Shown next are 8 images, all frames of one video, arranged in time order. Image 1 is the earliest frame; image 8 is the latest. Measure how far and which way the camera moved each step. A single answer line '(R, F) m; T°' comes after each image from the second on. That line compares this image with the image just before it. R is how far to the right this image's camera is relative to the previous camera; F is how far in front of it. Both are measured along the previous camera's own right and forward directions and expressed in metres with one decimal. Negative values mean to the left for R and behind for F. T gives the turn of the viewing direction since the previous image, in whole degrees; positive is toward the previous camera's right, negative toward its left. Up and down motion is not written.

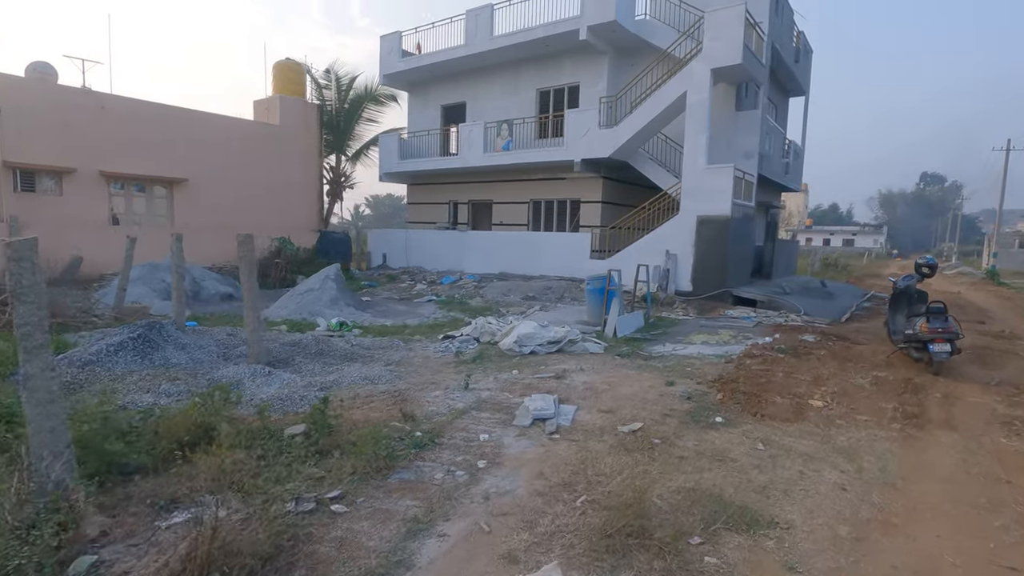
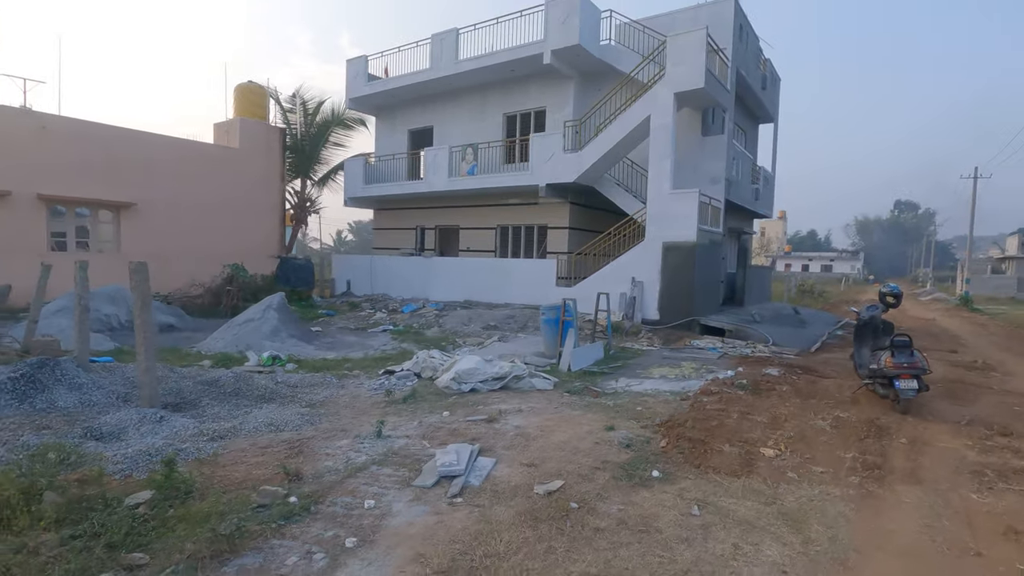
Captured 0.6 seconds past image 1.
(+0.7, +0.6) m; +1°
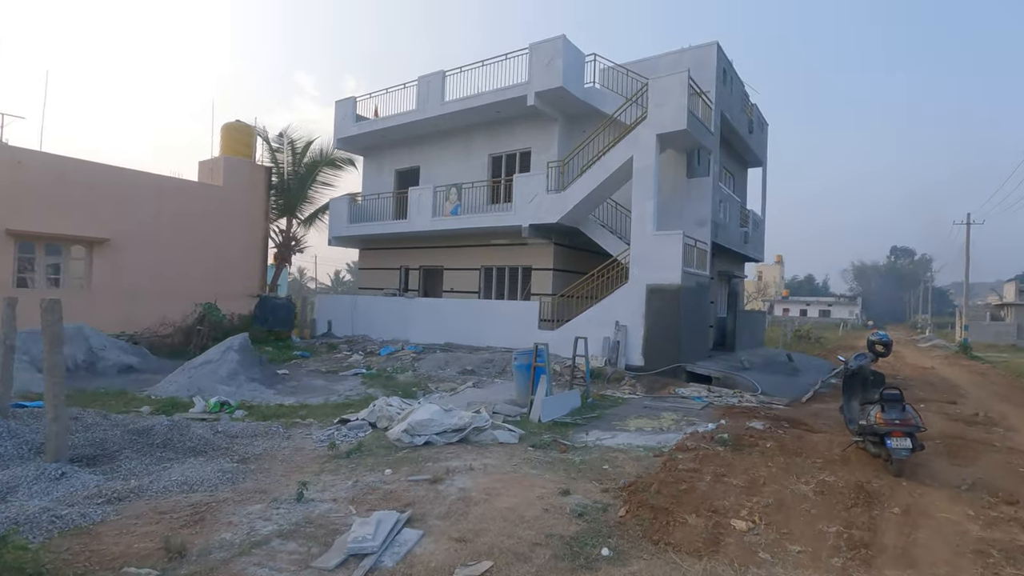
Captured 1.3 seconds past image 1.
(+0.5, +0.5) m; 0°
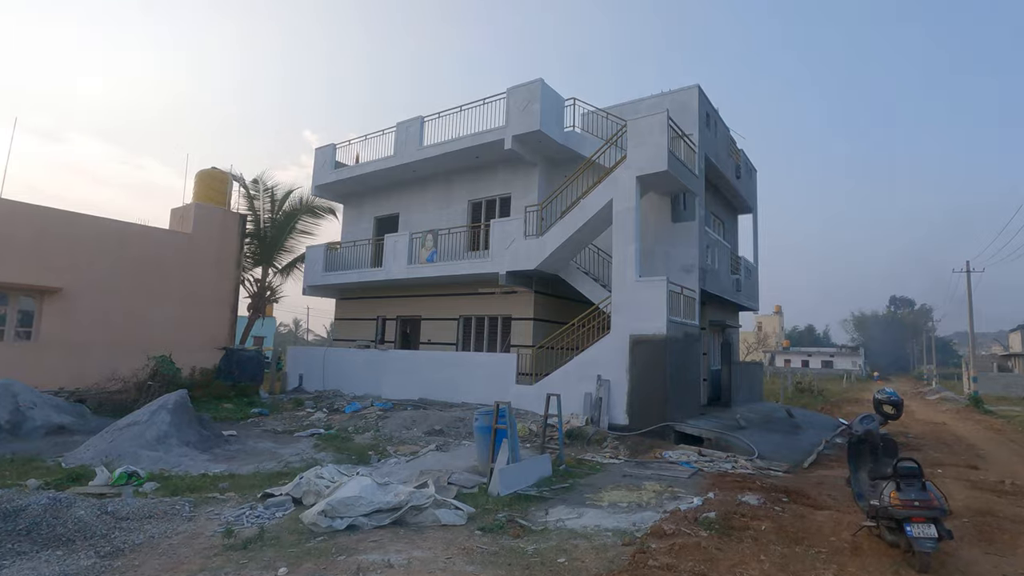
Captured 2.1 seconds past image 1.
(+0.7, +1.0) m; 0°
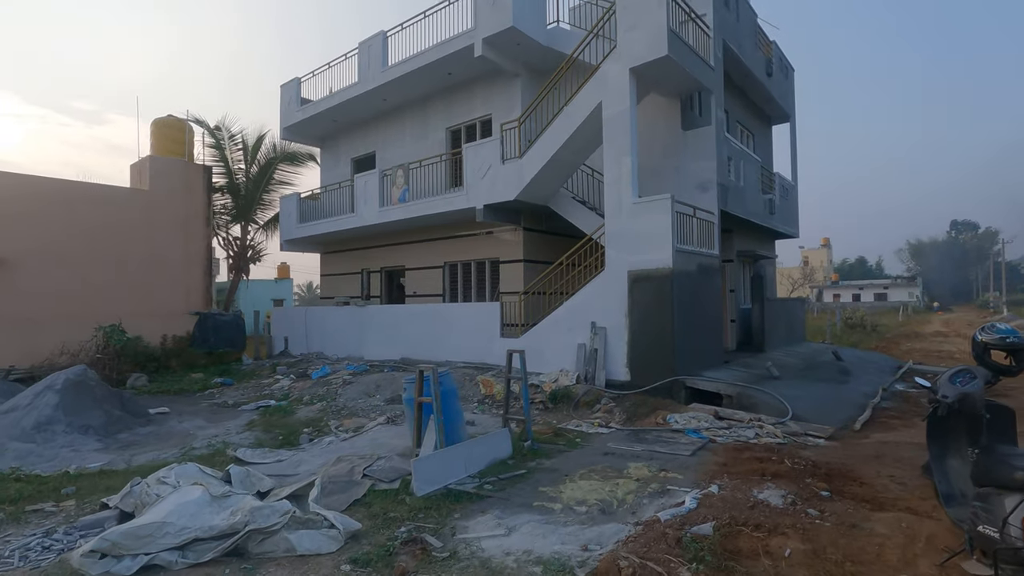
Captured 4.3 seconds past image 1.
(+1.3, +2.4) m; -4°
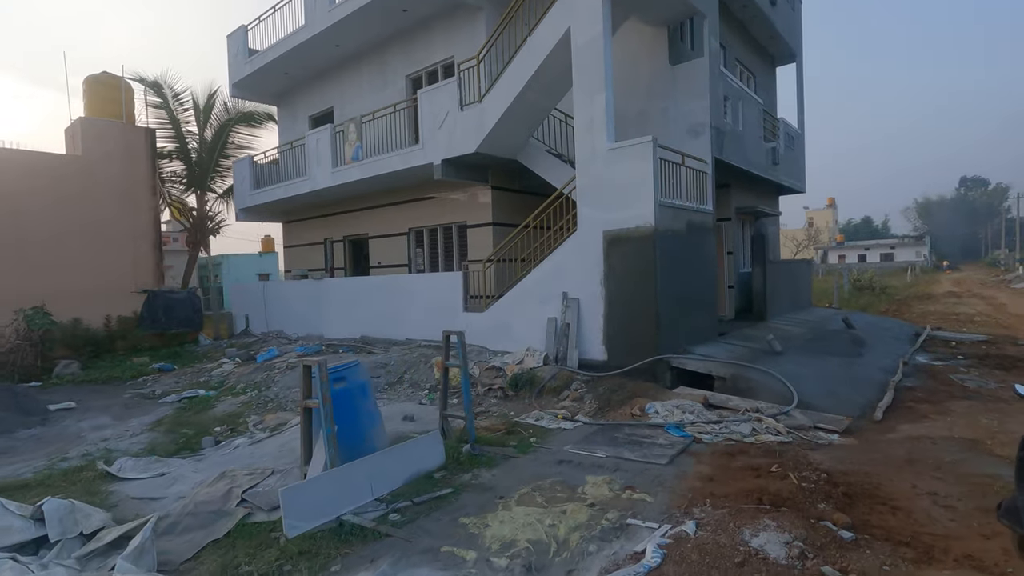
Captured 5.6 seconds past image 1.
(+0.8, +1.6) m; 0°
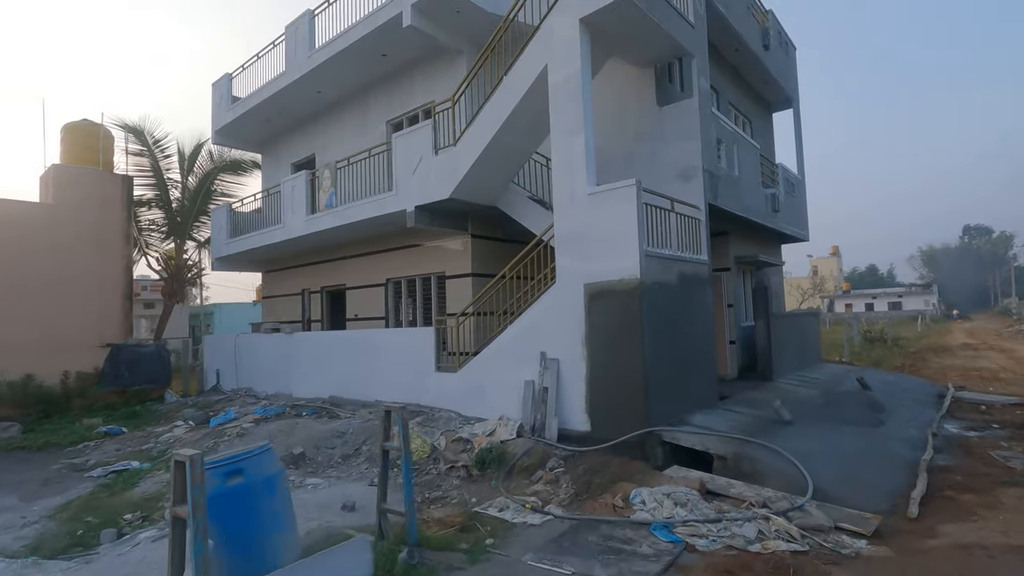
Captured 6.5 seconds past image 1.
(+0.5, +1.0) m; -1°
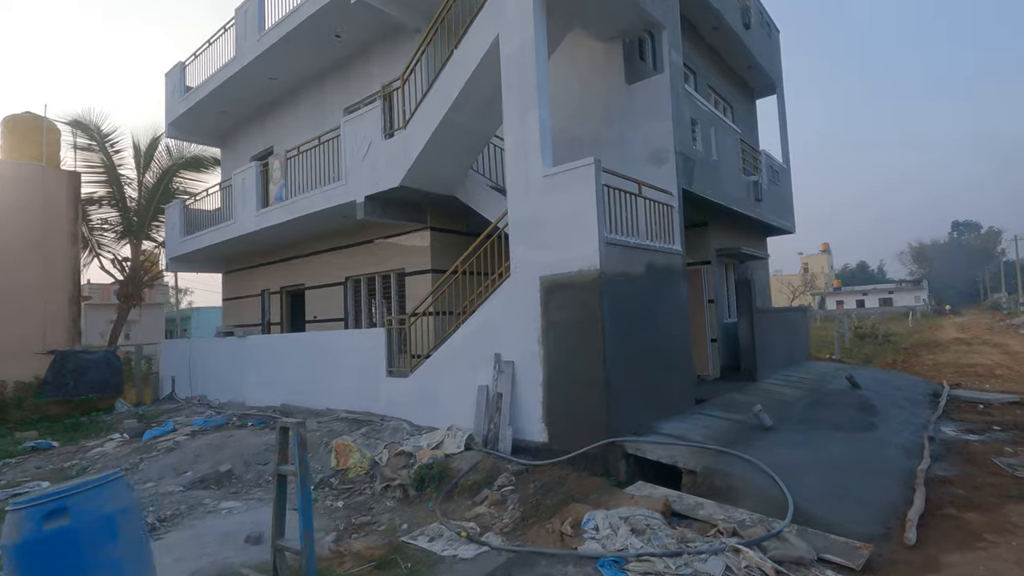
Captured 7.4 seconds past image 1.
(+0.6, +0.8) m; +1°
